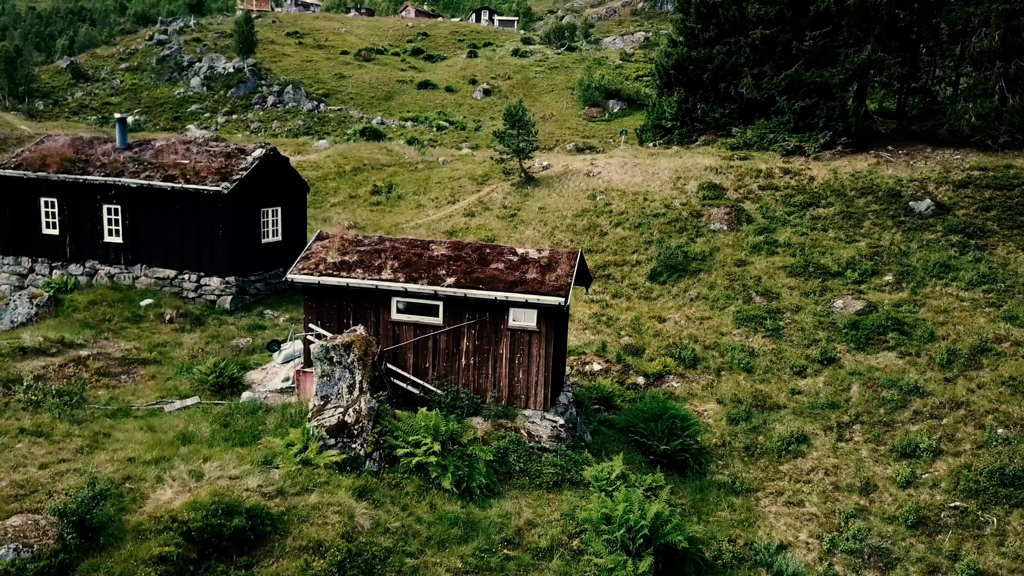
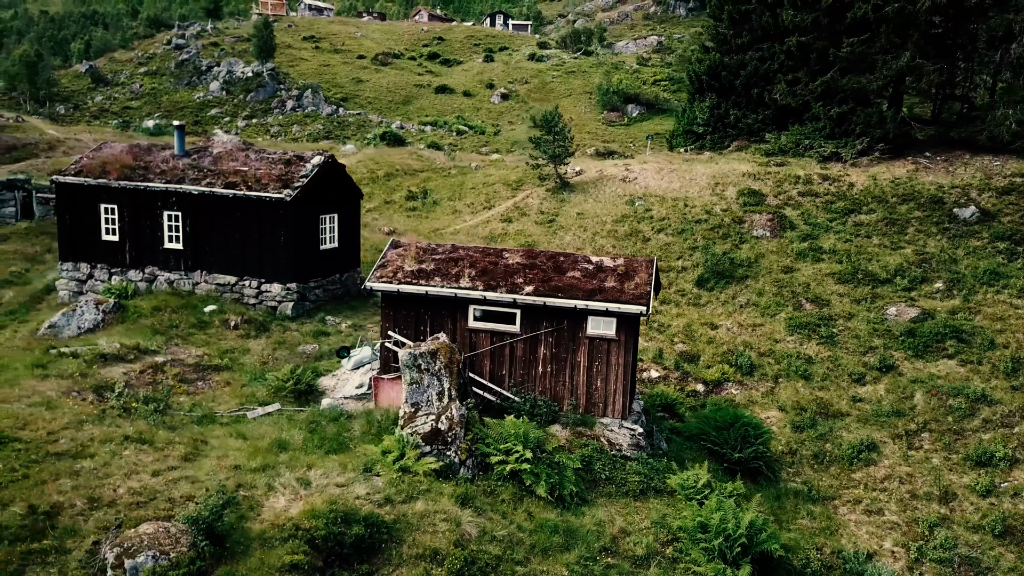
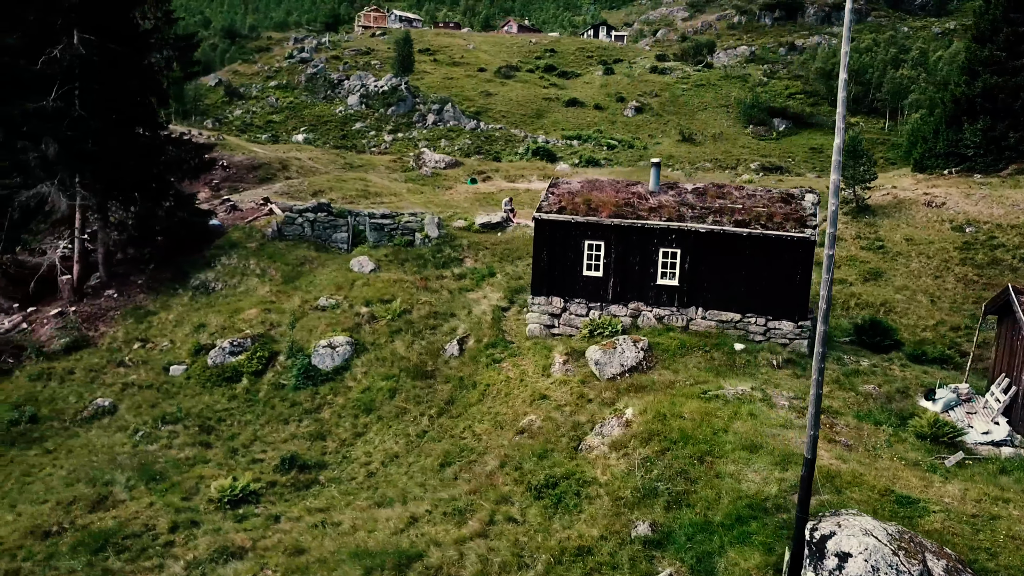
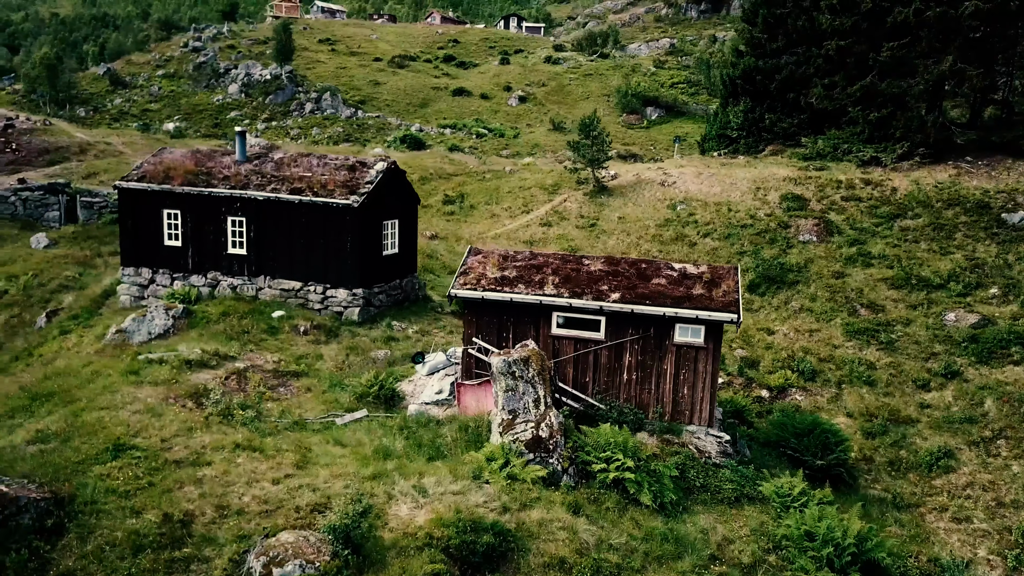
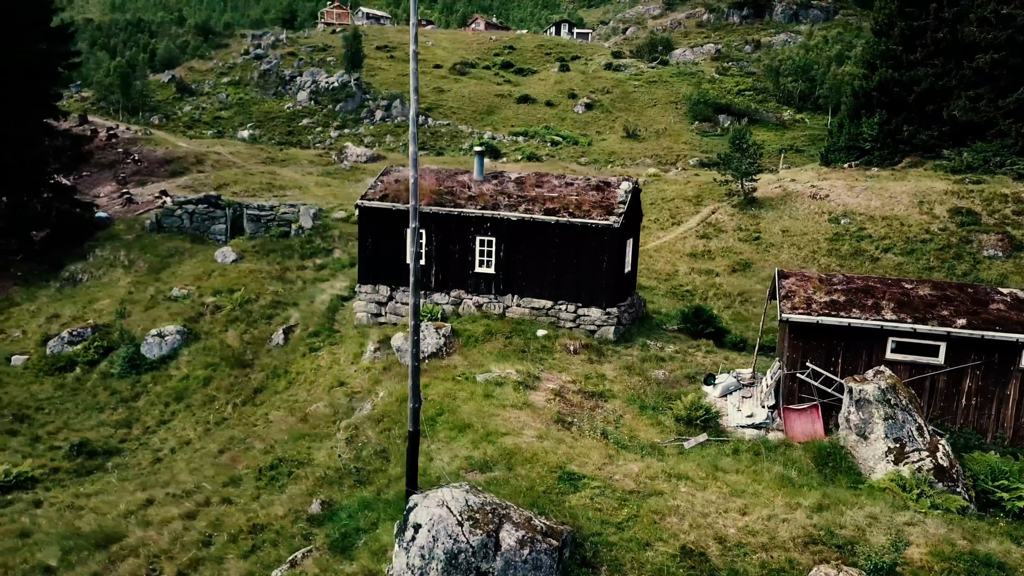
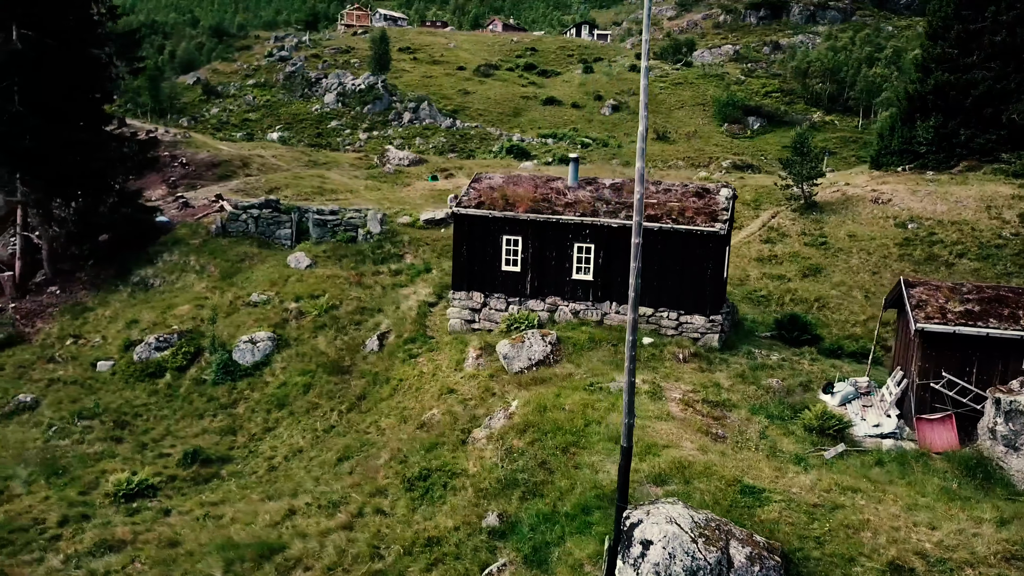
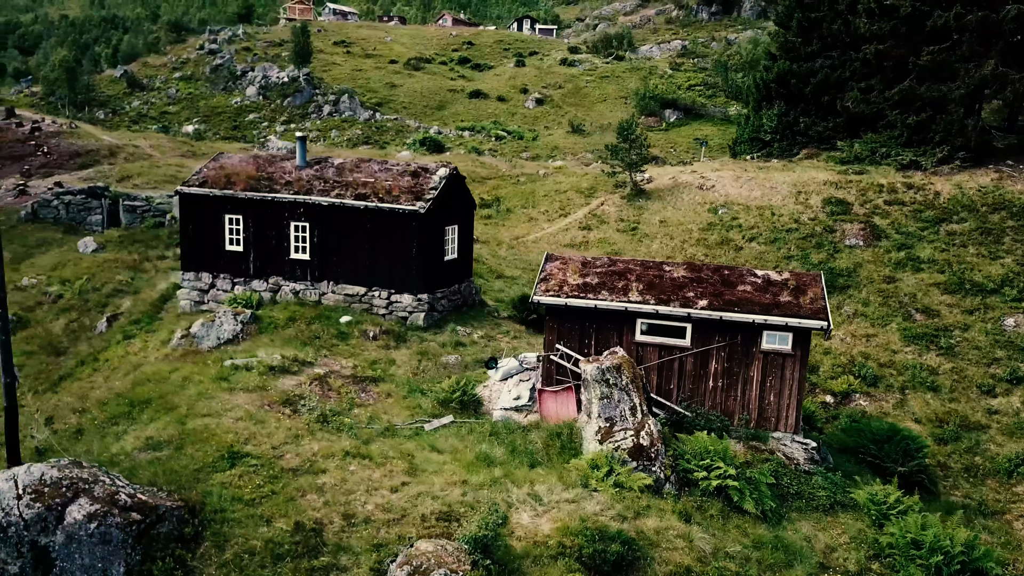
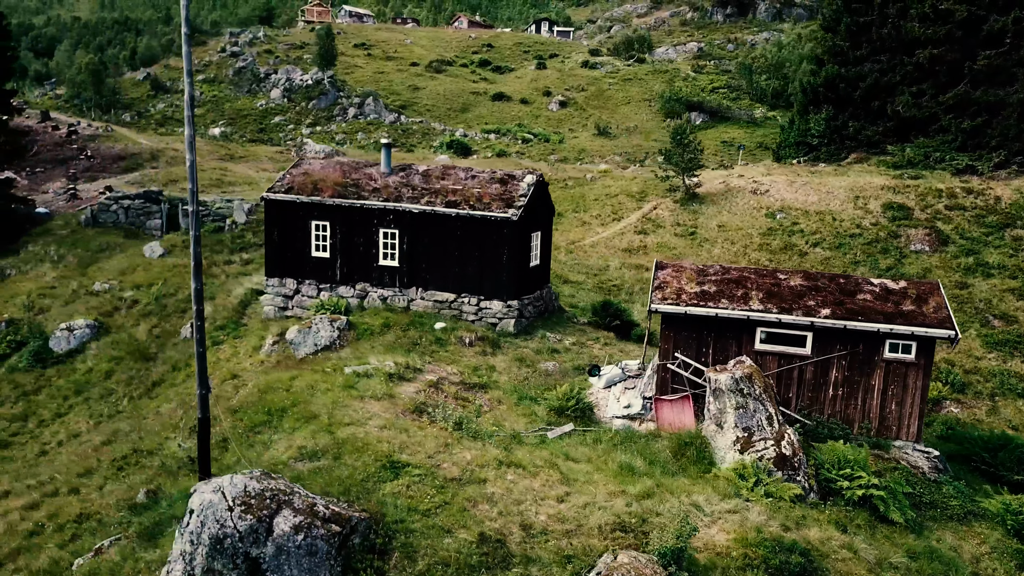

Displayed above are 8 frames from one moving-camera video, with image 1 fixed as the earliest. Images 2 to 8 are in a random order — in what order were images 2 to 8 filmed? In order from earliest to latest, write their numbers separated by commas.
2, 4, 7, 8, 5, 6, 3
